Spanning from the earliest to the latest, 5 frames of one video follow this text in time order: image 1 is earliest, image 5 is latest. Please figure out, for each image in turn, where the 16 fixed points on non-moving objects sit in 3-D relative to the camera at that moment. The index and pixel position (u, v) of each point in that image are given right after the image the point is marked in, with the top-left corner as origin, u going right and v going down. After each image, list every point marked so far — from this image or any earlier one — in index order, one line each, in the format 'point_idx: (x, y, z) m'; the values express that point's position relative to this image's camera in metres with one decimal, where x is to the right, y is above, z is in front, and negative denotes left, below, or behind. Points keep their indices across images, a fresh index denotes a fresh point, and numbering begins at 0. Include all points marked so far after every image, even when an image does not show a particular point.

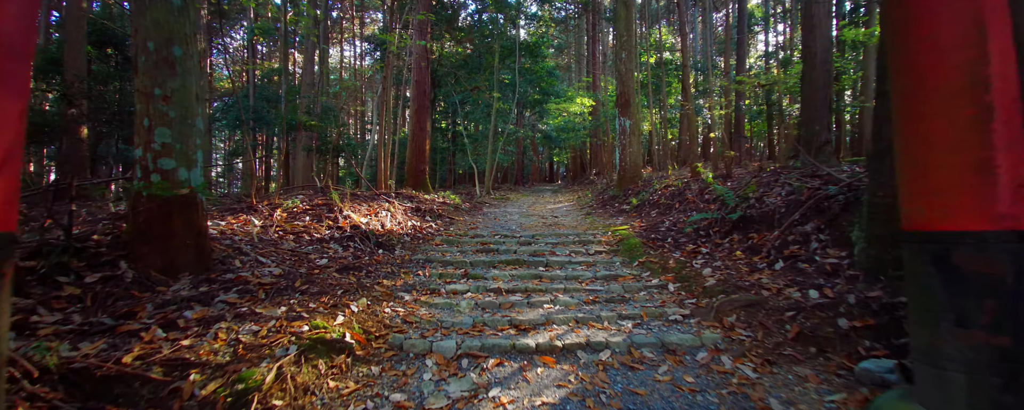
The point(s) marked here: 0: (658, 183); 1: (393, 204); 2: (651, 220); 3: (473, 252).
0: (+3.6, +0.5, +11.3) m
1: (-2.2, 0.0, +8.3) m
2: (+2.5, -0.3, +8.3) m
3: (-0.6, -0.7, +6.7) m
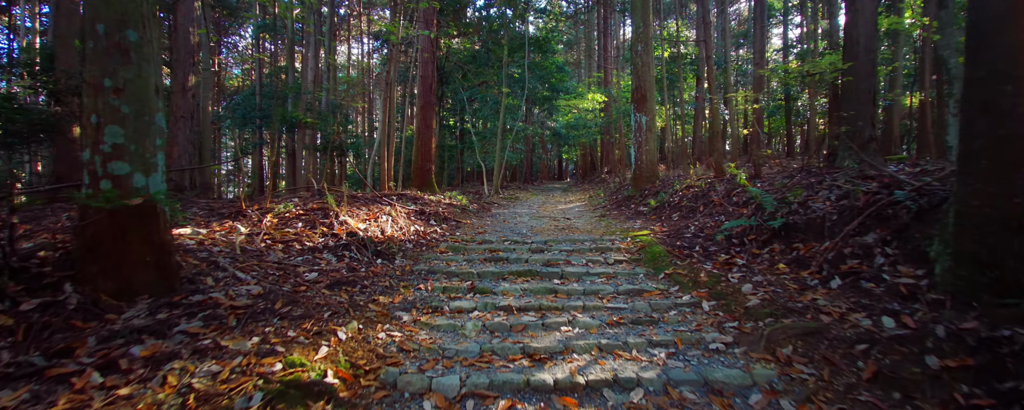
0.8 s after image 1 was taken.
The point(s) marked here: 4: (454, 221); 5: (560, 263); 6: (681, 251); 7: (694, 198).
0: (+3.8, +0.5, +10.6) m
1: (-2.0, 0.0, +7.8) m
2: (+2.7, -0.3, +7.7) m
3: (-0.4, -0.8, +6.1) m
4: (-1.1, -0.3, +8.9) m
5: (+0.6, -0.8, +6.0) m
6: (+2.2, -0.6, +6.0) m
7: (+3.3, +0.1, +8.4) m
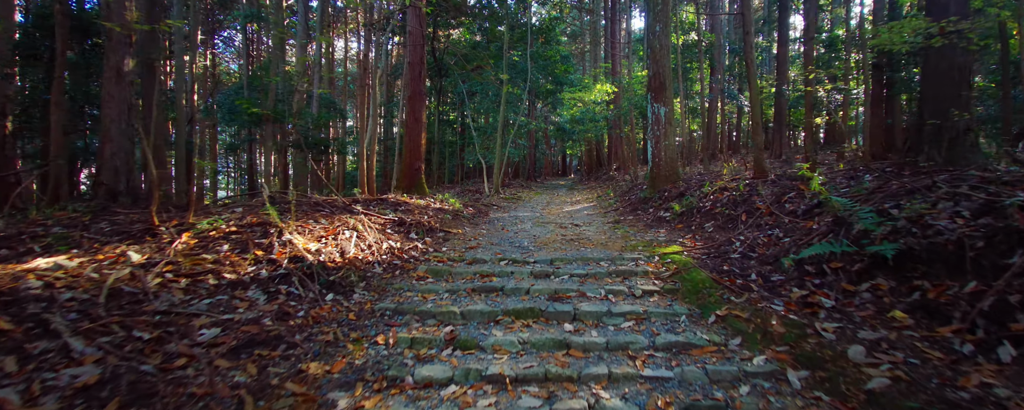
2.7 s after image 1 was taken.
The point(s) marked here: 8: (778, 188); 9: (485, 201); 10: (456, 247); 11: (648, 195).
0: (+3.8, +0.4, +9.1) m
1: (-2.0, -0.2, +6.3) m
2: (+2.7, -0.4, +6.2) m
3: (-0.5, -0.9, +4.7) m
4: (-1.1, -0.4, +7.4) m
5: (+0.6, -0.9, +4.6) m
6: (+2.2, -0.7, +4.5) m
7: (+3.3, 0.0, +6.9) m
8: (+3.8, +0.2, +6.6) m
9: (-0.8, +0.1, +14.5) m
10: (-0.8, -0.6, +6.7) m
11: (+3.2, +0.2, +10.9) m
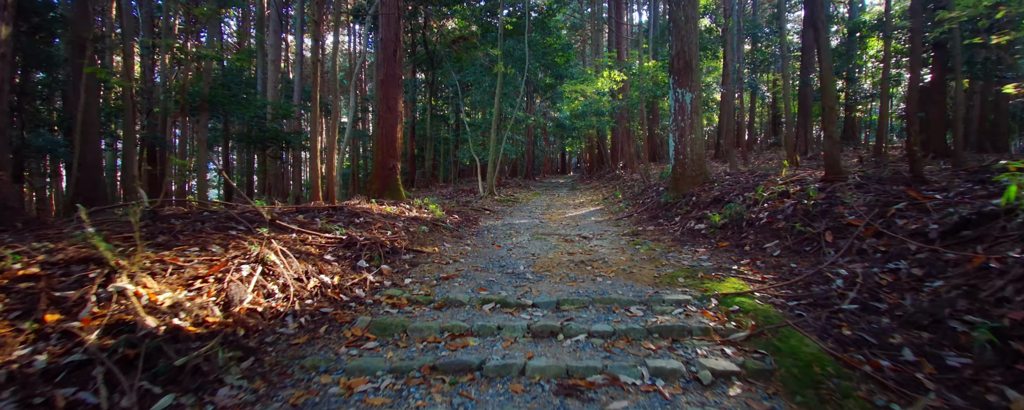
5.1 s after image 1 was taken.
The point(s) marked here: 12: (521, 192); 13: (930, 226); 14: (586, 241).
0: (+3.7, +0.3, +7.3) m
1: (-2.1, -0.3, +4.5) m
2: (+2.6, -0.6, +4.4) m
3: (-0.6, -1.1, +2.8) m
4: (-1.3, -0.6, +5.6) m
5: (+0.5, -1.1, +2.7) m
6: (+2.1, -0.9, +2.7) m
7: (+3.2, -0.1, +5.0) m
8: (+3.7, +0.1, +4.7) m
9: (-1.0, 0.0, +12.7) m
10: (-0.9, -0.8, +4.8) m
11: (+3.1, +0.1, +9.0) m
12: (+0.3, +0.5, +18.4) m
13: (+3.4, -0.2, +3.8) m
14: (+1.2, -0.6, +7.3) m
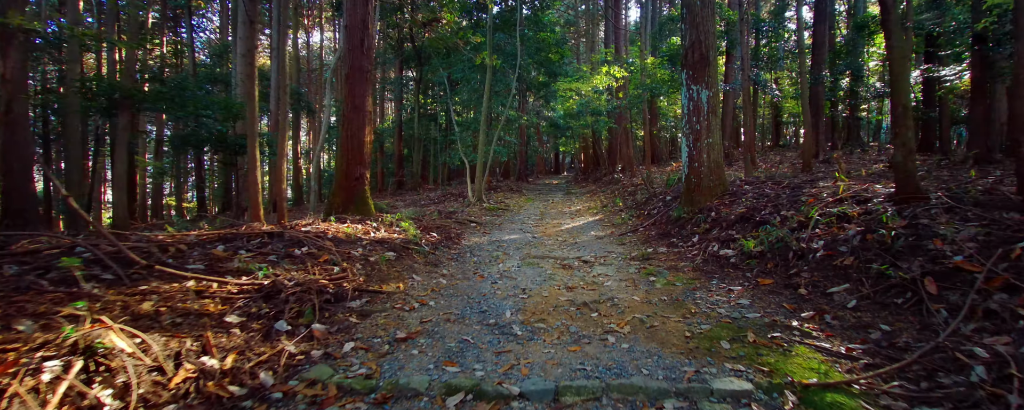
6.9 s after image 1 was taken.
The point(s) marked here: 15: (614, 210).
0: (+3.5, 0.0, +6.0) m
1: (-2.3, -0.6, +3.1) m
2: (+2.4, -0.9, +3.1) m
3: (-0.7, -1.3, +1.5) m
4: (-1.4, -0.8, +4.3) m
5: (+0.4, -1.3, +1.5) m
6: (+2.0, -1.2, +1.4) m
7: (+3.1, -0.4, +3.8) m
8: (+3.6, -0.2, +3.5) m
9: (-1.2, -0.2, +11.3) m
10: (-1.1, -1.0, +3.5) m
11: (+2.9, -0.1, +7.8) m
12: (0.0, +0.3, +17.1) m
13: (+3.3, -0.4, +2.6) m
14: (+1.0, -0.8, +6.0) m
15: (+2.6, -0.1, +11.6) m
